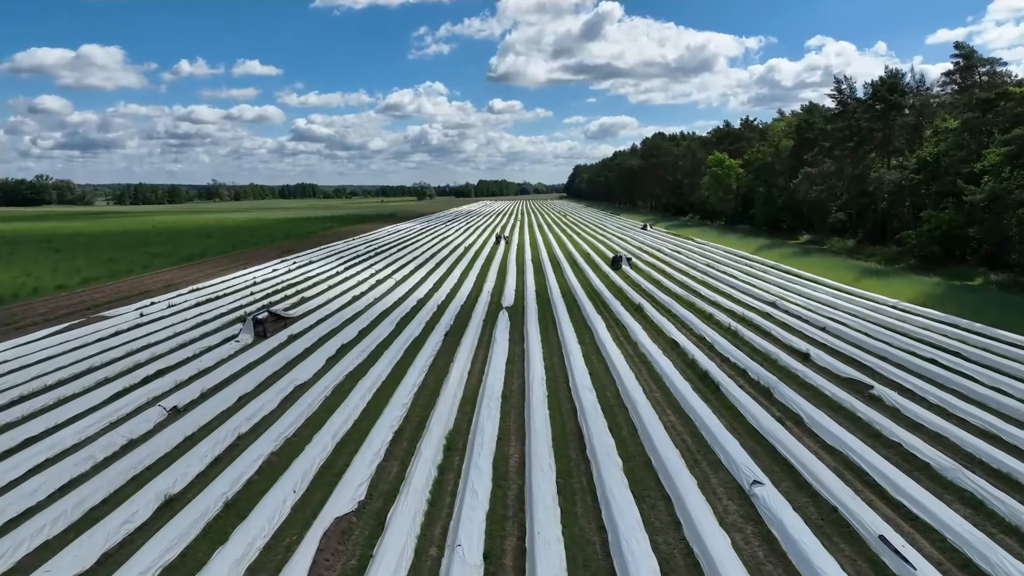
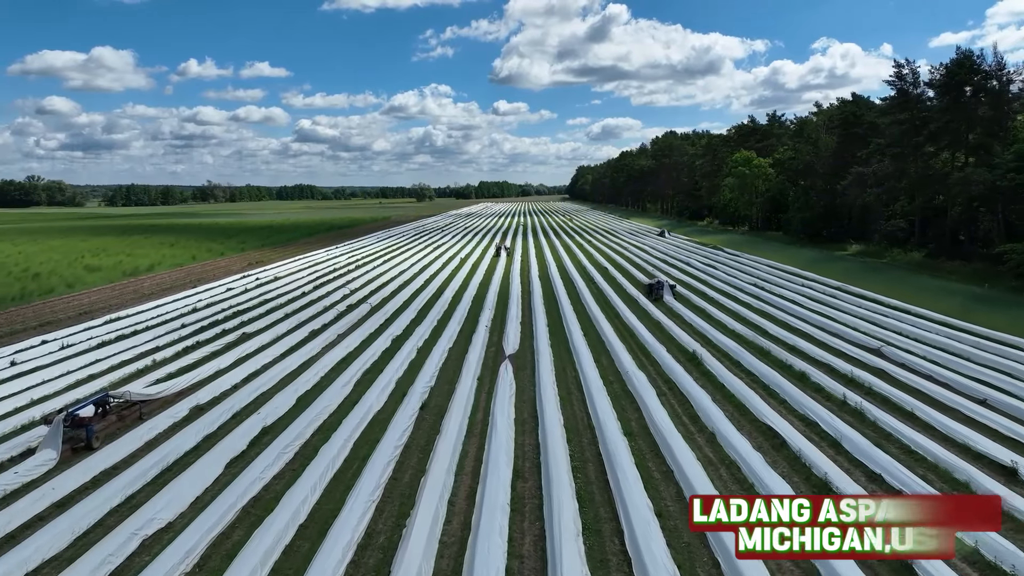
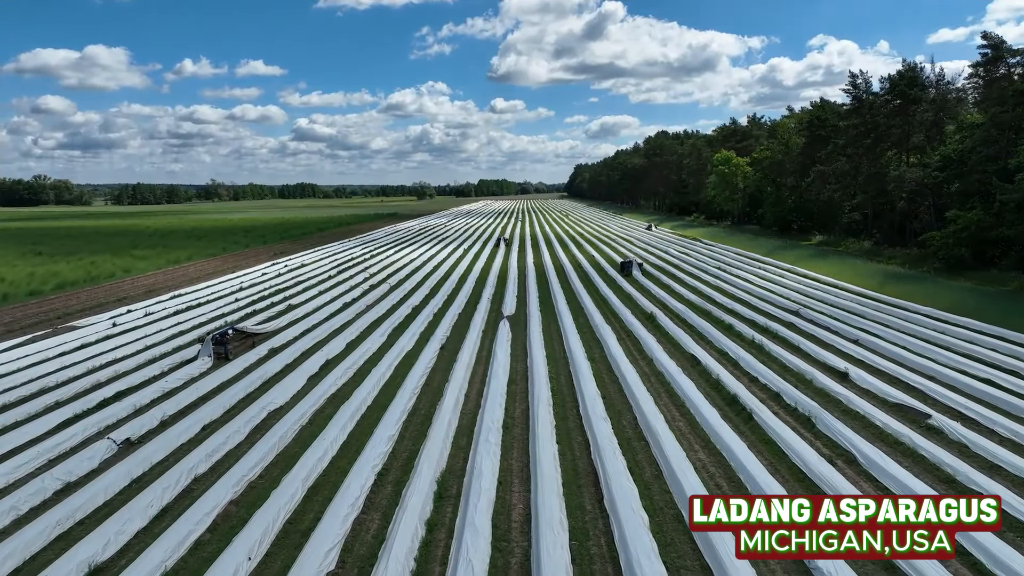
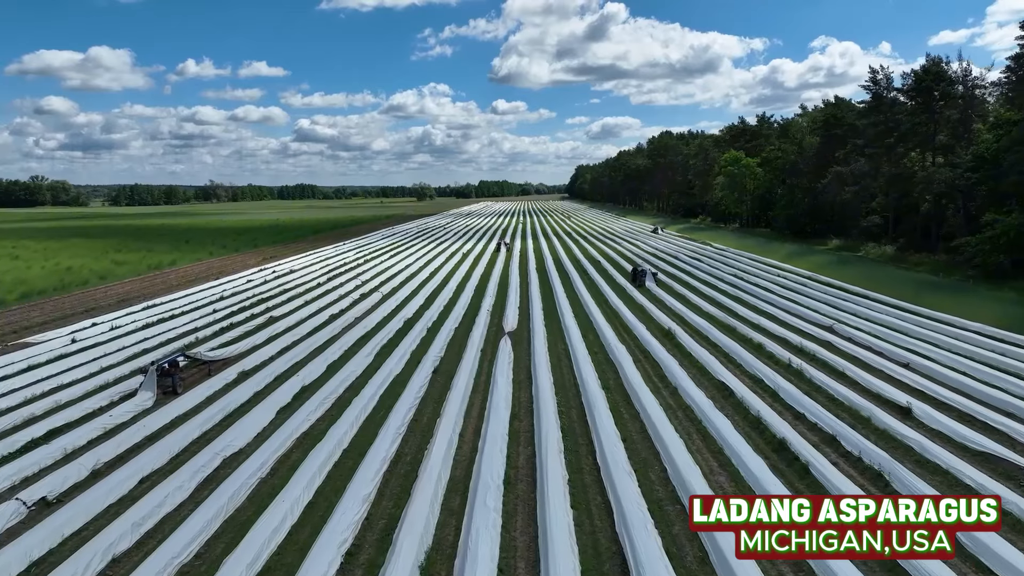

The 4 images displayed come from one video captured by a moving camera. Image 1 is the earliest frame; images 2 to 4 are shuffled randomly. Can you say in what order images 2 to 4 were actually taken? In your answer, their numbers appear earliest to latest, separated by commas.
3, 4, 2
